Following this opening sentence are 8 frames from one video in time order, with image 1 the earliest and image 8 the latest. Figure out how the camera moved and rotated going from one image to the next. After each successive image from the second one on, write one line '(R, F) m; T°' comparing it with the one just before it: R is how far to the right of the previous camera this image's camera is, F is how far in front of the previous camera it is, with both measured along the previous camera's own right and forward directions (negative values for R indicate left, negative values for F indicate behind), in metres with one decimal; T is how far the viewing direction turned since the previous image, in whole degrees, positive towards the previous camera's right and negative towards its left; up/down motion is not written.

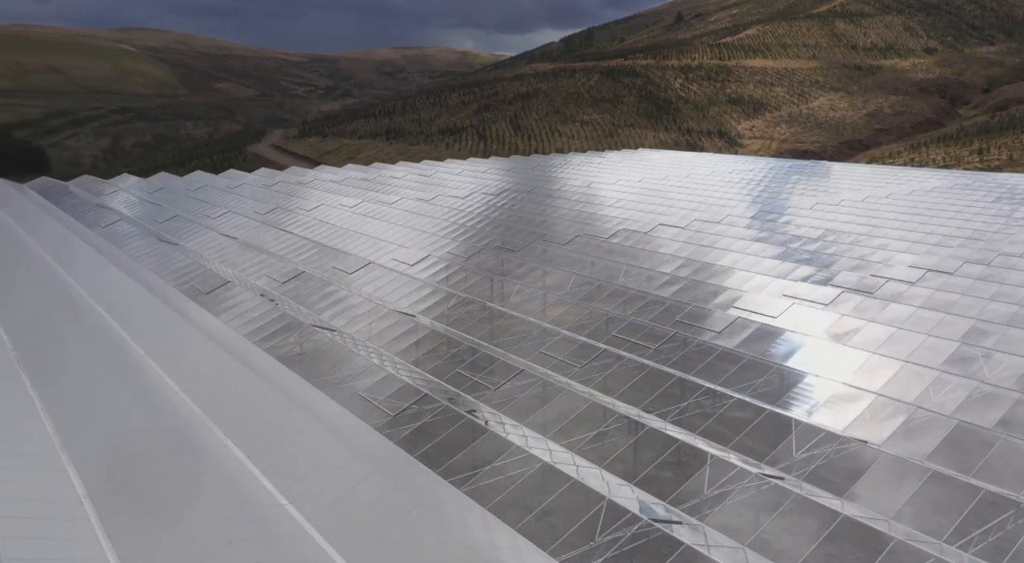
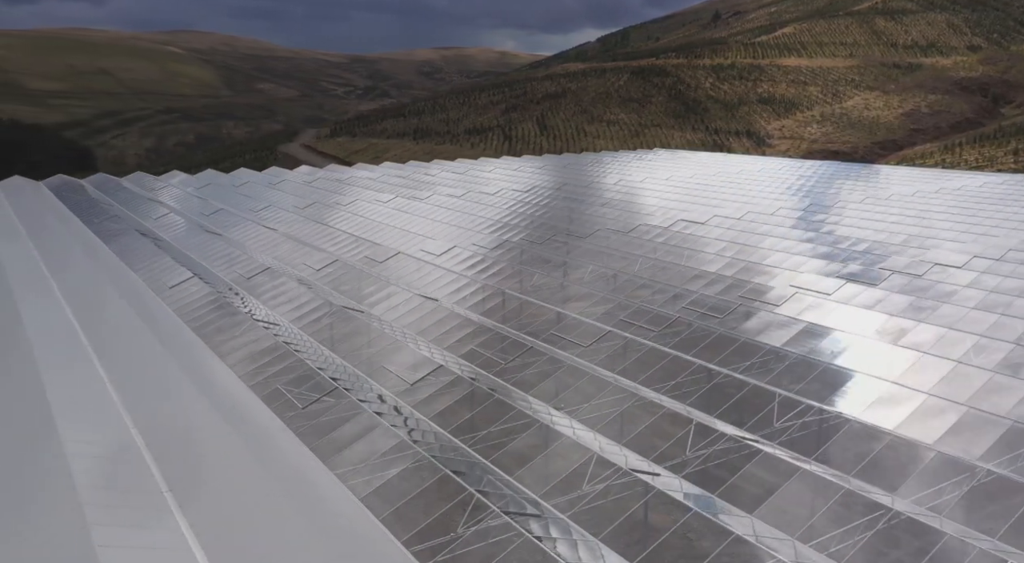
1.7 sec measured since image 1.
(+2.3, -0.1) m; -3°
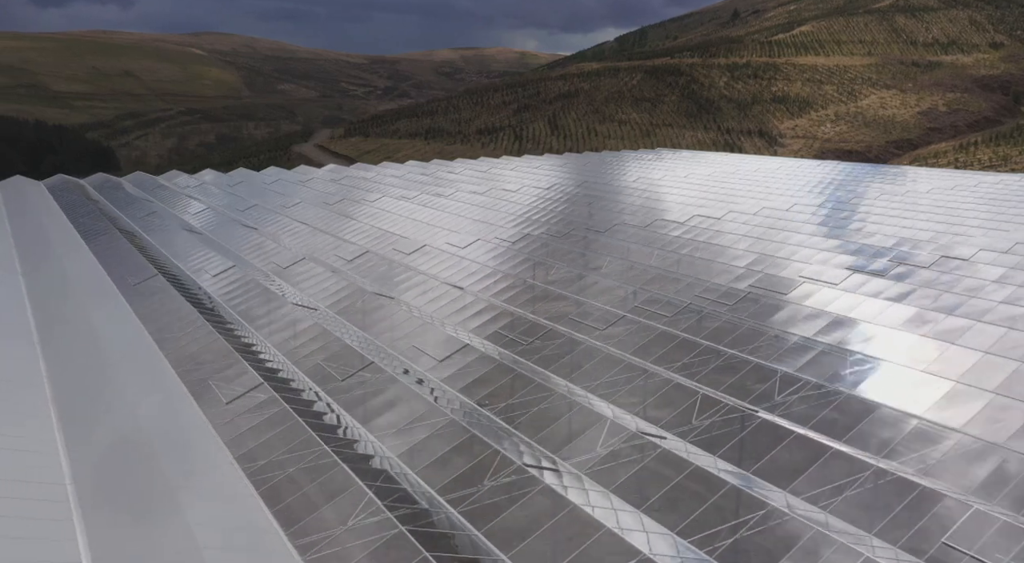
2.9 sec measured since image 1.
(+1.7, -0.1) m; -2°
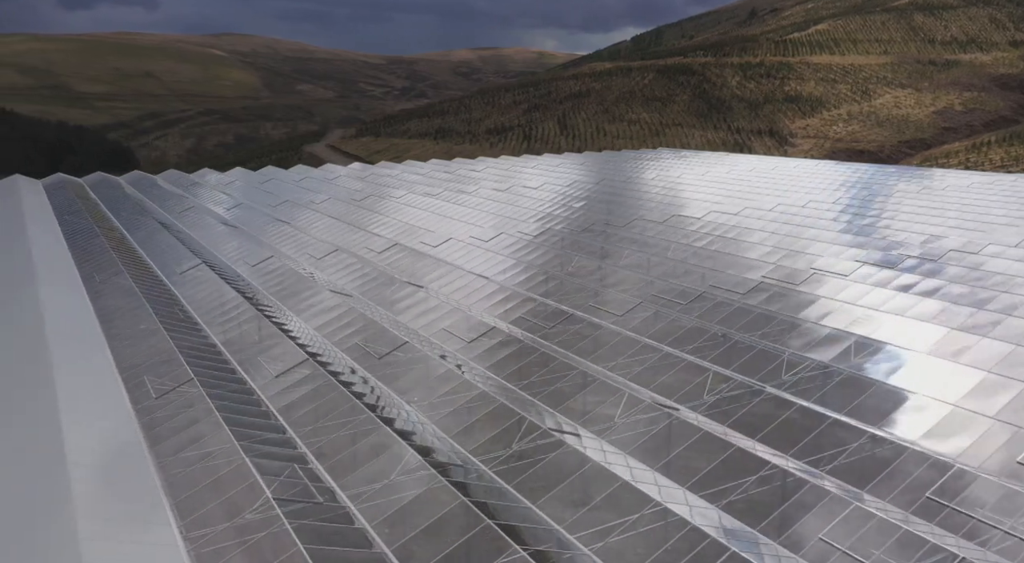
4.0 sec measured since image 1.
(+1.6, -0.1) m; -1°
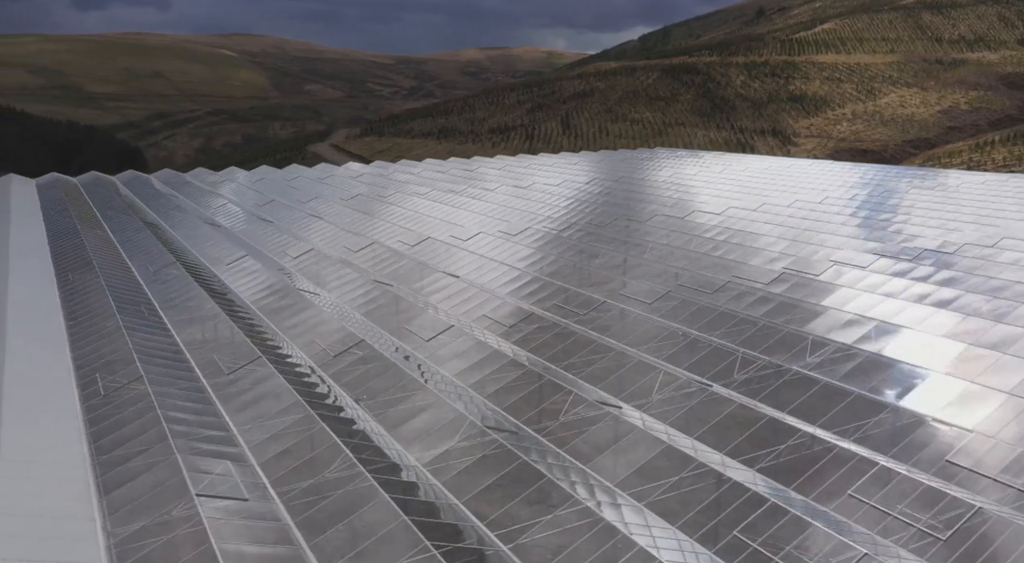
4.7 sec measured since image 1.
(+1.1, -0.1) m; -1°
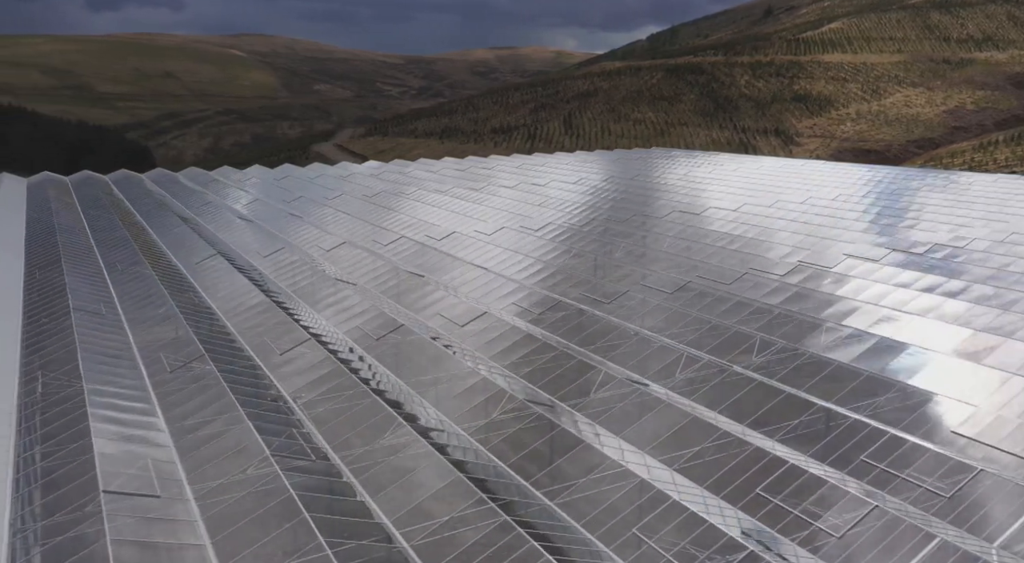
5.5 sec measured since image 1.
(+1.3, 0.0) m; -1°
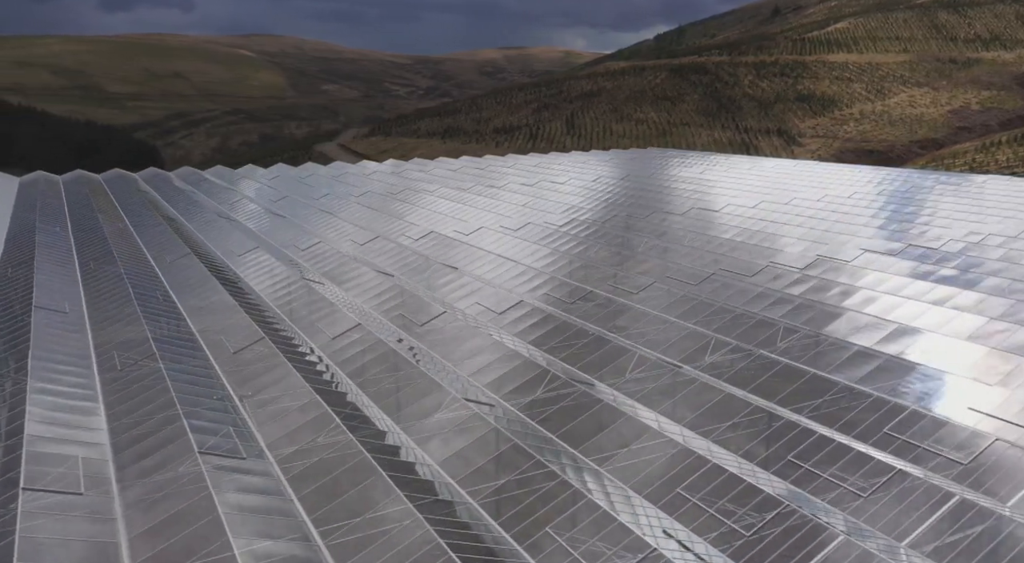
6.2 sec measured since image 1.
(+1.1, 0.0) m; -1°
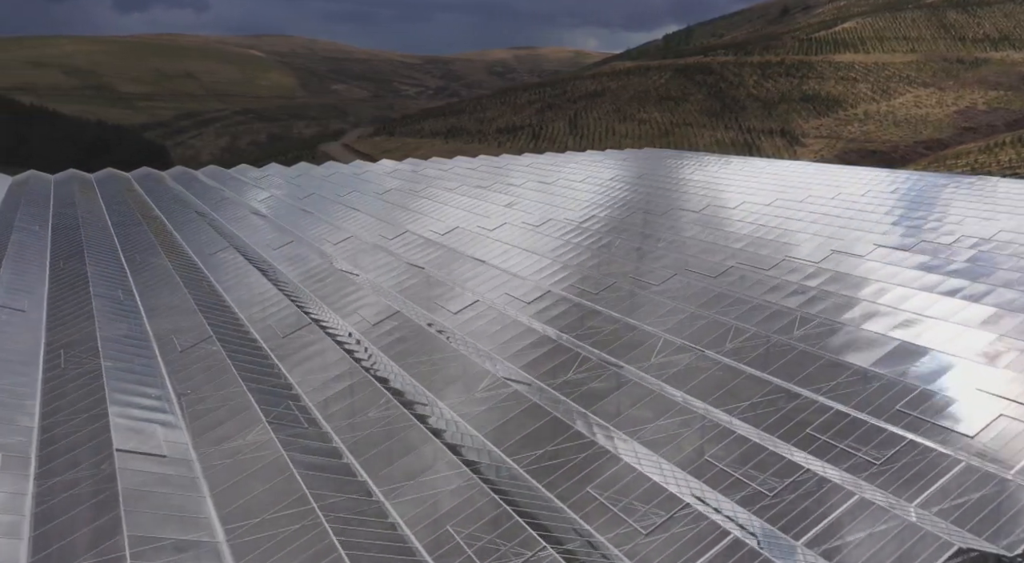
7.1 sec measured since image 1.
(+1.3, 0.0) m; -1°
